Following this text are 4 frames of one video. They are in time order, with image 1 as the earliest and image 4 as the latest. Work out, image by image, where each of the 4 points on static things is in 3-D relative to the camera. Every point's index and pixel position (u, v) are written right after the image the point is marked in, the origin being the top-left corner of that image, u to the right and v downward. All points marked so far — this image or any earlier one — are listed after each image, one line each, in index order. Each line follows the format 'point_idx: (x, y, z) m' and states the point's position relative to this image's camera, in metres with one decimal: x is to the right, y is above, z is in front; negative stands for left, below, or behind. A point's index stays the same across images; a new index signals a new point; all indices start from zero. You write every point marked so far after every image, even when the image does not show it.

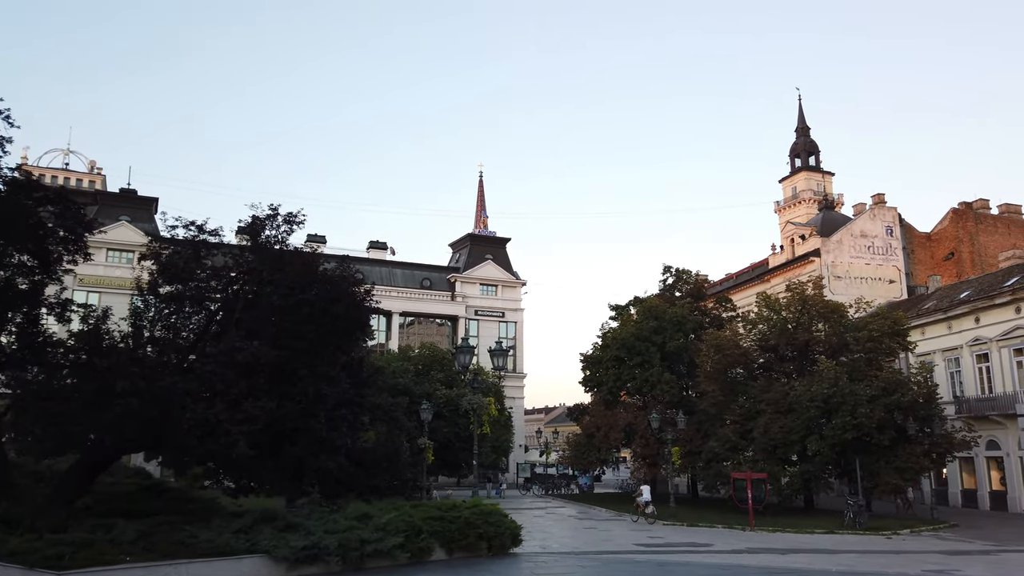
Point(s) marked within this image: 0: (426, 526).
0: (-1.5, -4.1, +13.4) m
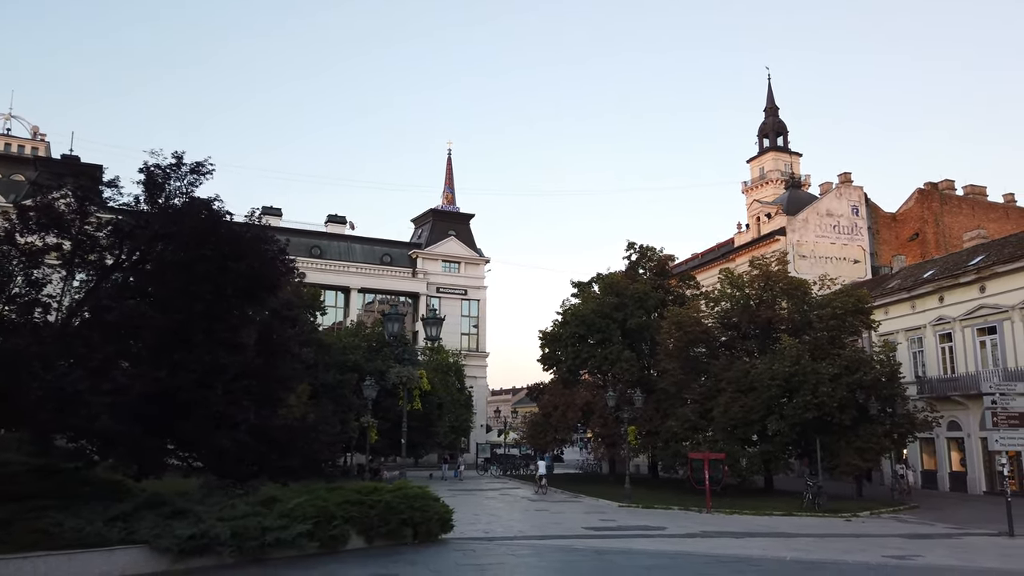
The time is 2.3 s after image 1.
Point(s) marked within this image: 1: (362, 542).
0: (-2.6, -3.5, +12.0) m
1: (-2.4, -4.0, +12.4) m
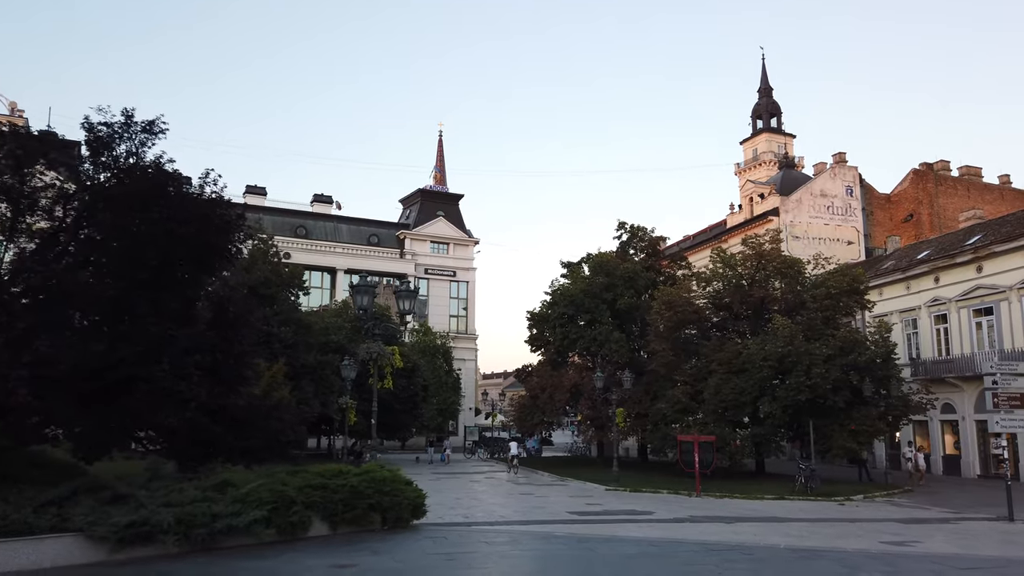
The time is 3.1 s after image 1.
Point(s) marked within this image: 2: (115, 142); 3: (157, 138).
0: (-3.0, -3.0, +11.2) m
1: (-2.8, -3.5, +11.5) m
2: (-6.2, +2.3, +12.1) m
3: (-5.8, +2.4, +12.7) m
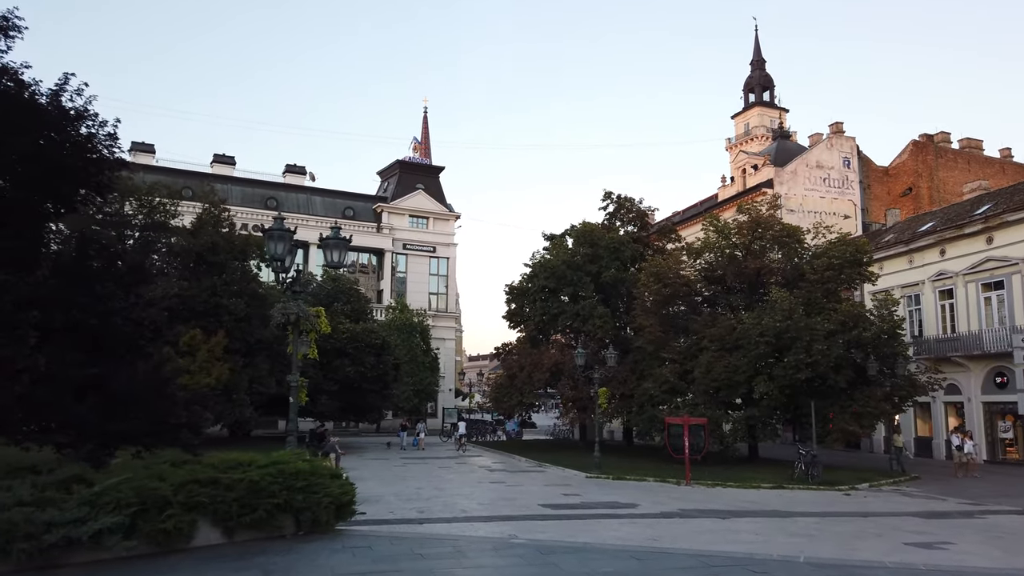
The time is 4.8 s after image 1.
0: (-3.6, -2.3, +8.6) m
1: (-3.4, -2.8, +9.0) m
2: (-6.8, +3.0, +9.4) m
3: (-6.4, +3.2, +10.0) m
